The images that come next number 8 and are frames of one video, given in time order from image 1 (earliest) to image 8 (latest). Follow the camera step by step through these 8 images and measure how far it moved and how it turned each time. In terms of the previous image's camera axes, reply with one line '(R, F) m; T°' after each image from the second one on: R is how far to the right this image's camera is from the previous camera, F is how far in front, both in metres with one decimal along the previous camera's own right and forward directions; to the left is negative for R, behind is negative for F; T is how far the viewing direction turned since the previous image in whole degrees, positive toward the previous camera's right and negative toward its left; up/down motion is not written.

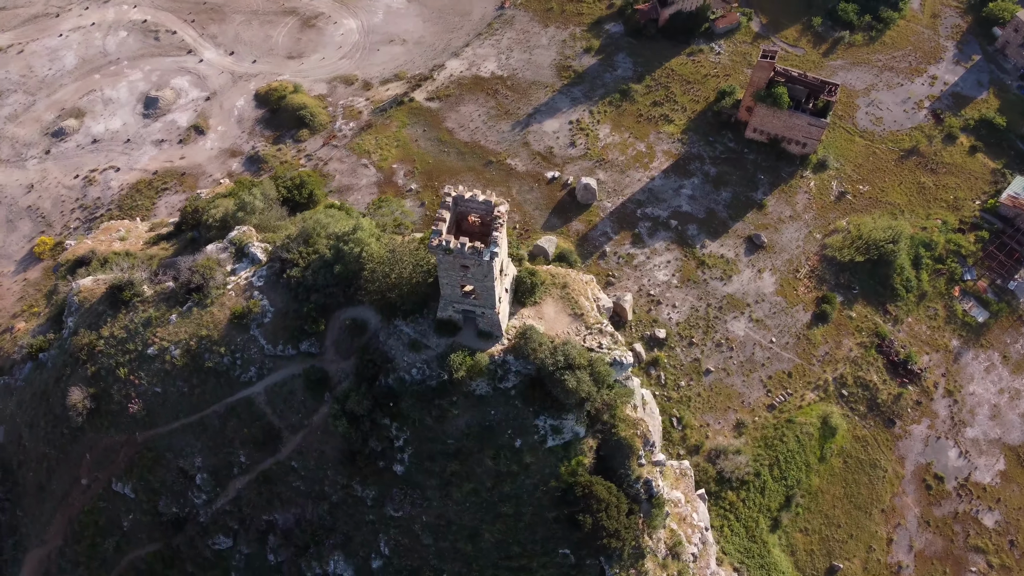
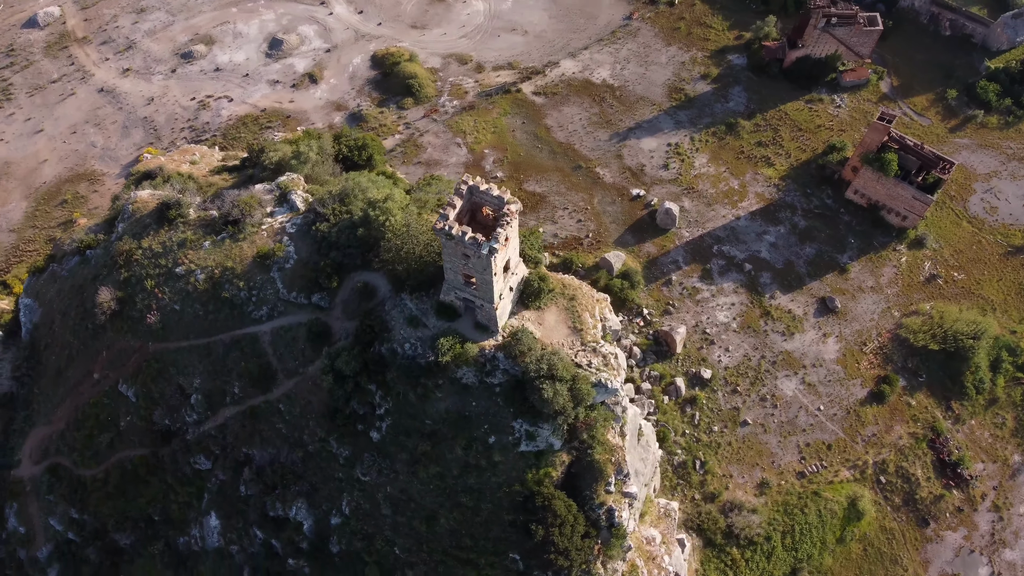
(+3.1, 0.0) m; -6°
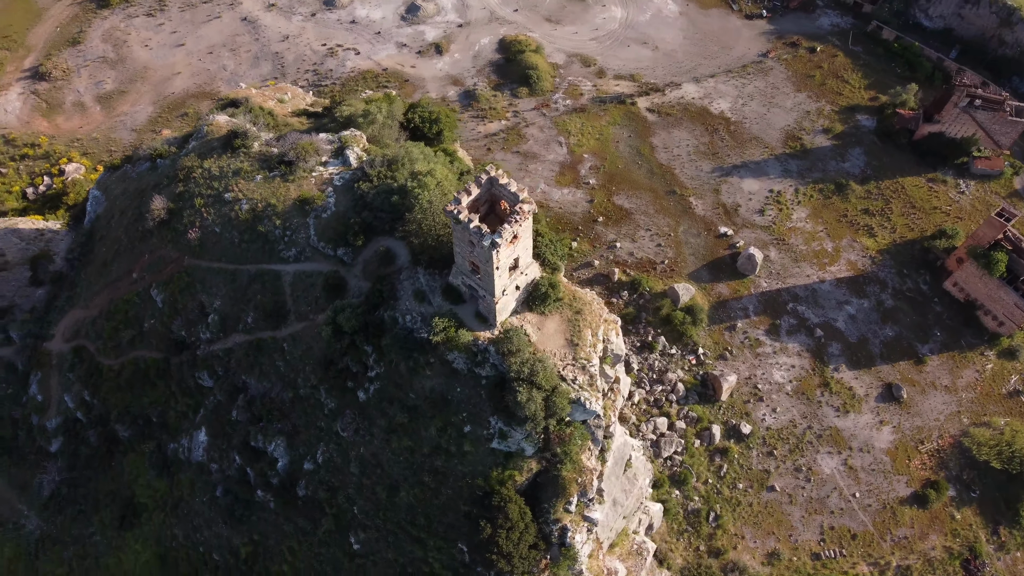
(+3.3, +0.1) m; -7°
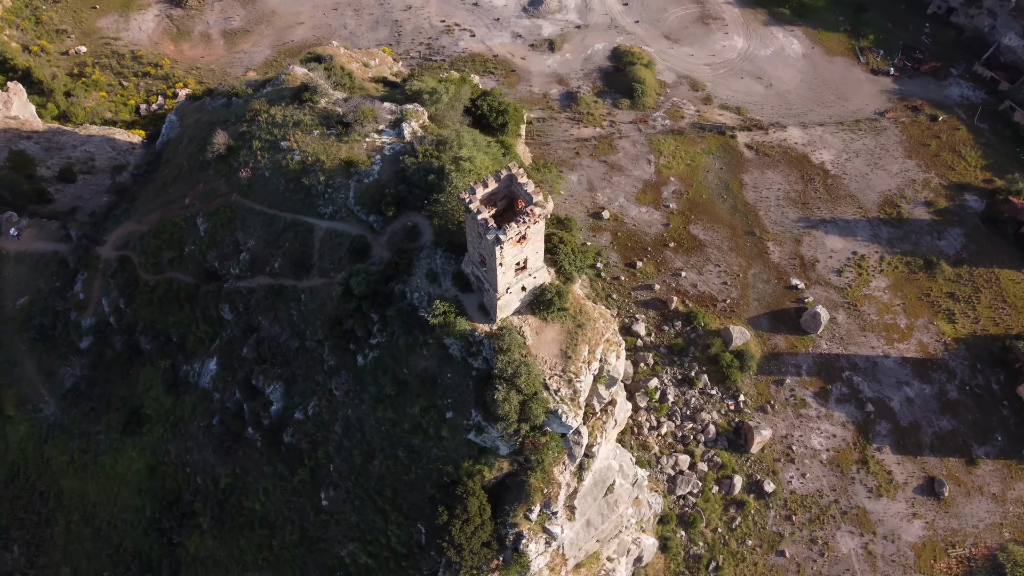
(+2.9, +0.1) m; -6°
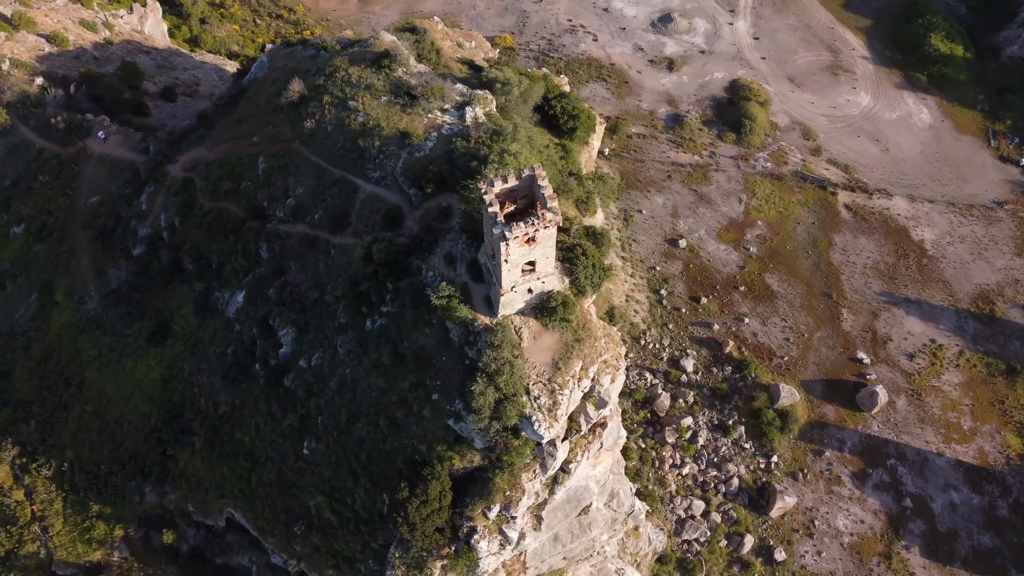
(+3.0, +0.2) m; -7°
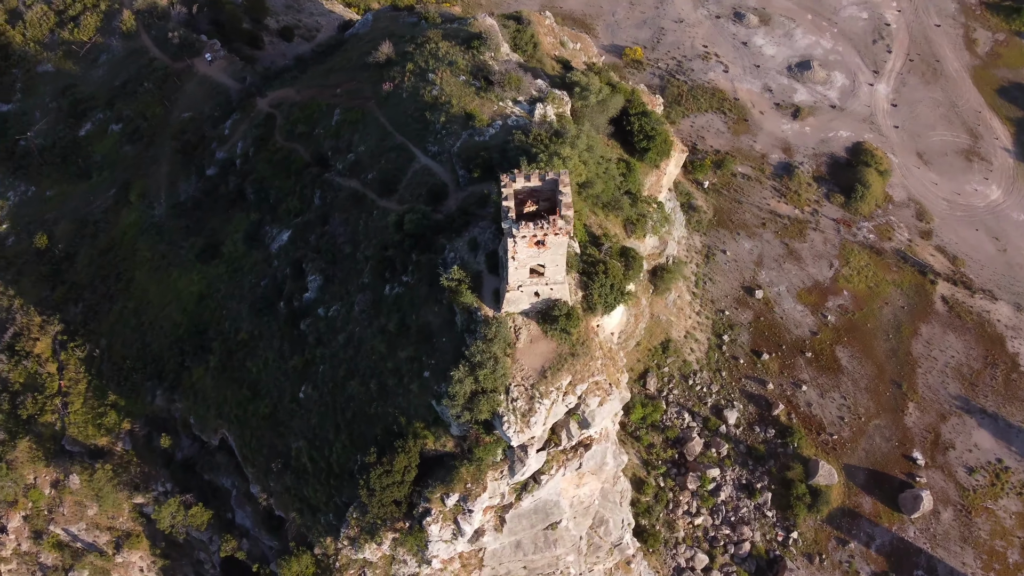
(+3.2, +0.3) m; -7°
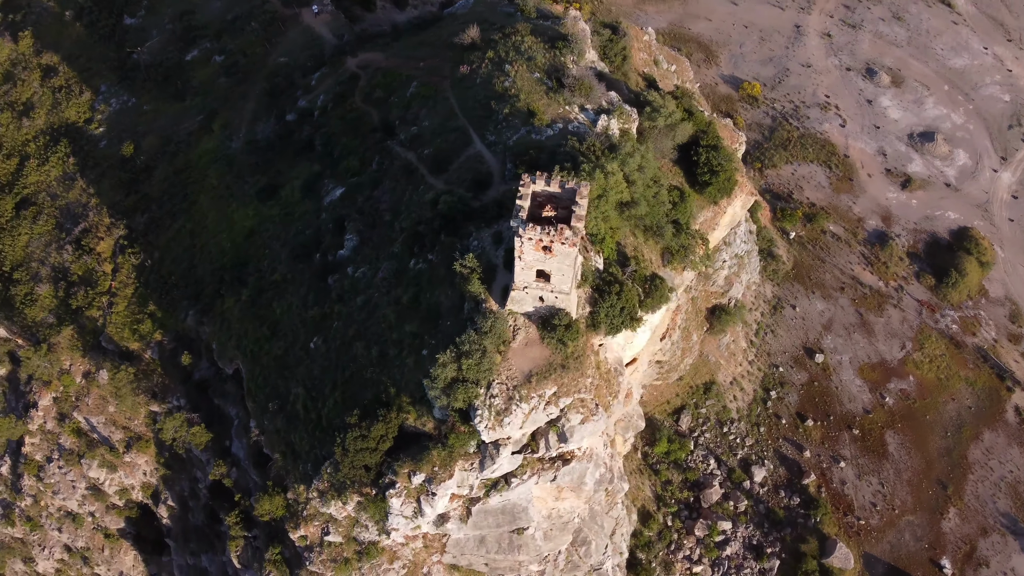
(+3.0, +0.1) m; -6°
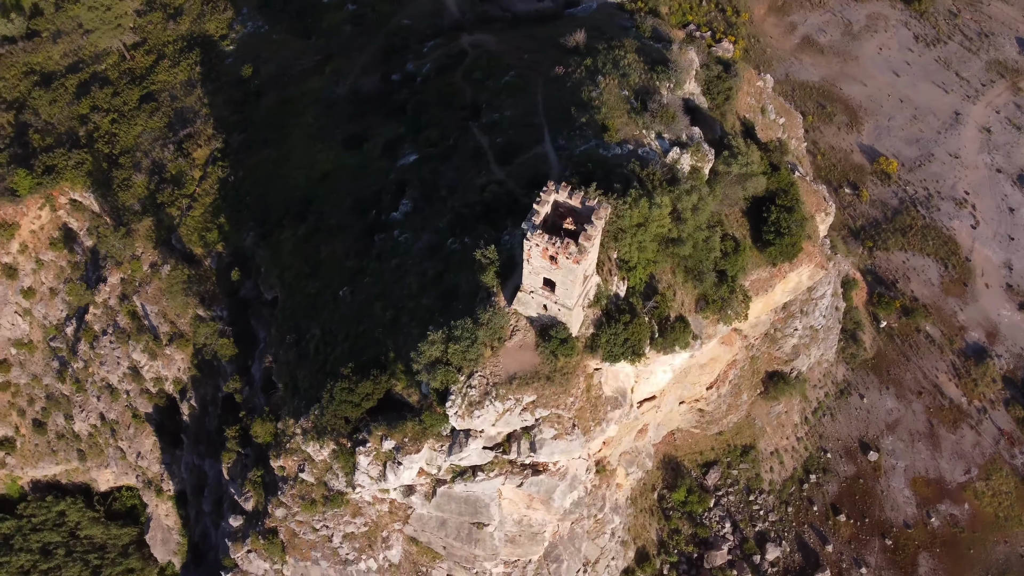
(+3.6, +0.1) m; -8°
